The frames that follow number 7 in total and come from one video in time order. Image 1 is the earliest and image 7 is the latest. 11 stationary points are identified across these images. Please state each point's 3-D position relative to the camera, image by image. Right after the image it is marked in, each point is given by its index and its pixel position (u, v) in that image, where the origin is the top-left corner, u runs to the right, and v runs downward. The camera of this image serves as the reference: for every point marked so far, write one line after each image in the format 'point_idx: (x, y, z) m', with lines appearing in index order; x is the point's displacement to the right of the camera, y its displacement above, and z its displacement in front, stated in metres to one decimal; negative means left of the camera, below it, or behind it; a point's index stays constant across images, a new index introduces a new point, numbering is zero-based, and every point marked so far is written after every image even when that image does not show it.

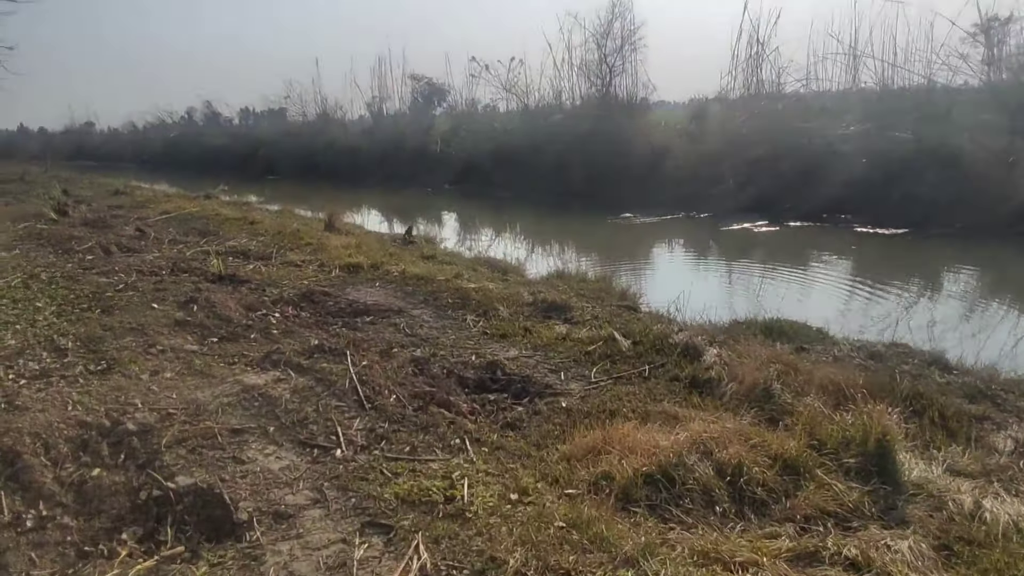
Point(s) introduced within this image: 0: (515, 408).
0: (0.0, -0.7, +4.4) m
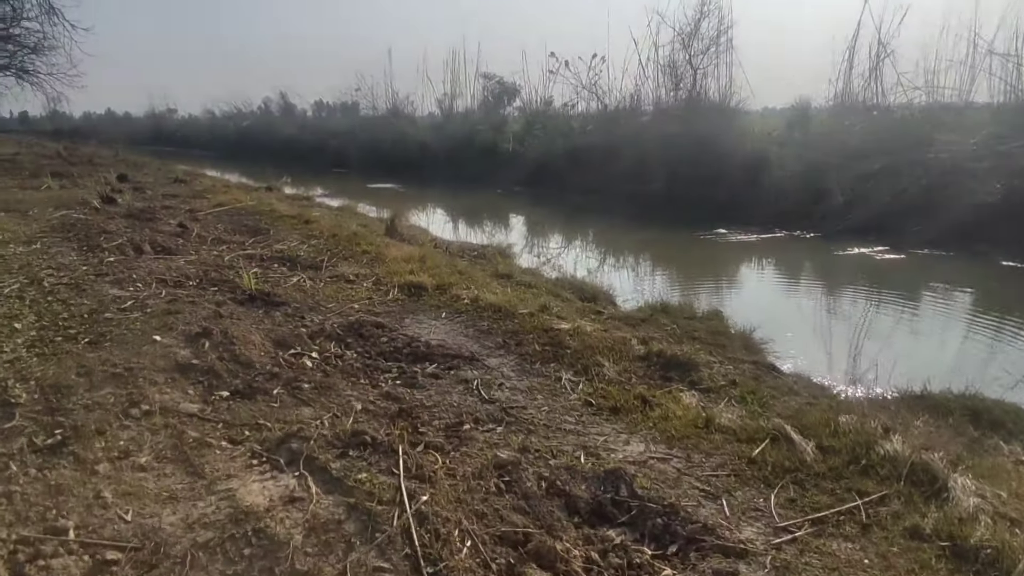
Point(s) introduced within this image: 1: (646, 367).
0: (+0.5, -1.0, +2.7) m
1: (+0.9, -0.5, +5.2) m
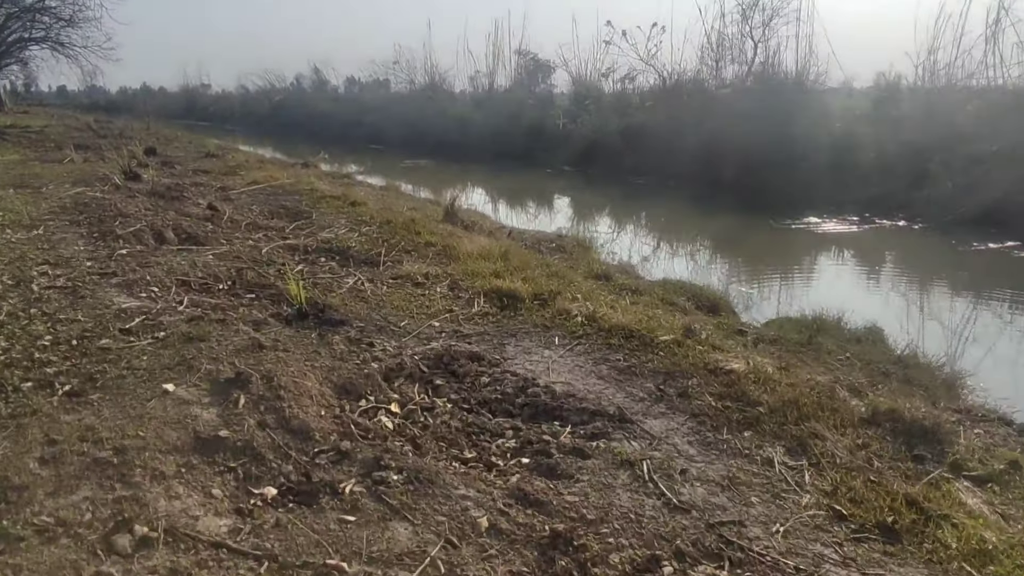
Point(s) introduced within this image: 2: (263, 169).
0: (+1.2, -1.2, +1.0) m
1: (+1.6, -0.7, +3.5) m
2: (-4.9, +2.4, +15.6) m
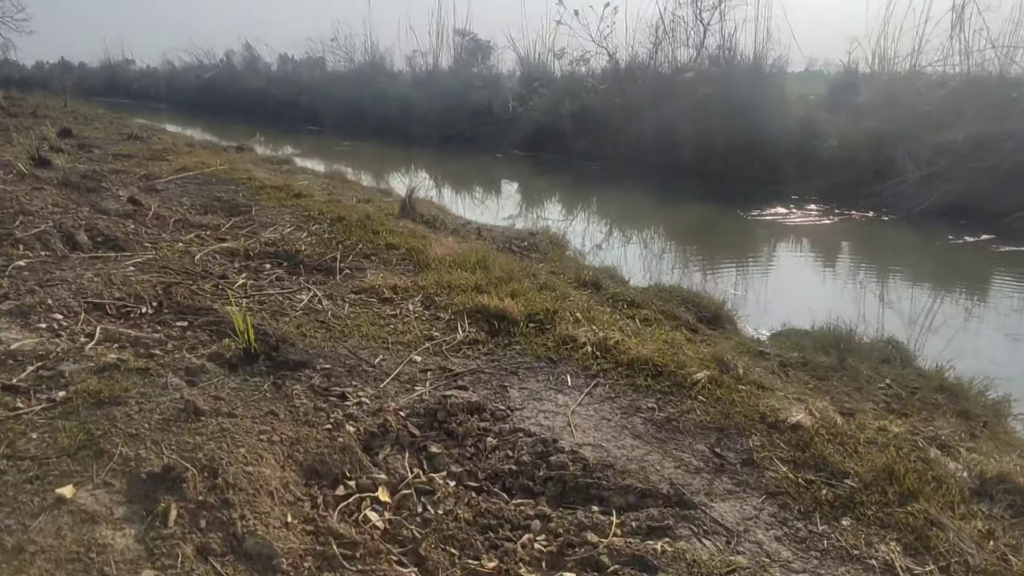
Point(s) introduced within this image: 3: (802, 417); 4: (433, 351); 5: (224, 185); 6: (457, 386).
0: (+1.5, -1.4, +0.3) m
1: (+1.7, -0.8, +2.8) m
2: (-5.7, +2.4, +14.3) m
3: (+1.2, -0.6, +3.4) m
4: (-0.4, -0.3, +4.2) m
5: (-3.8, +1.3, +10.4) m
6: (-0.2, -0.4, +3.7) m
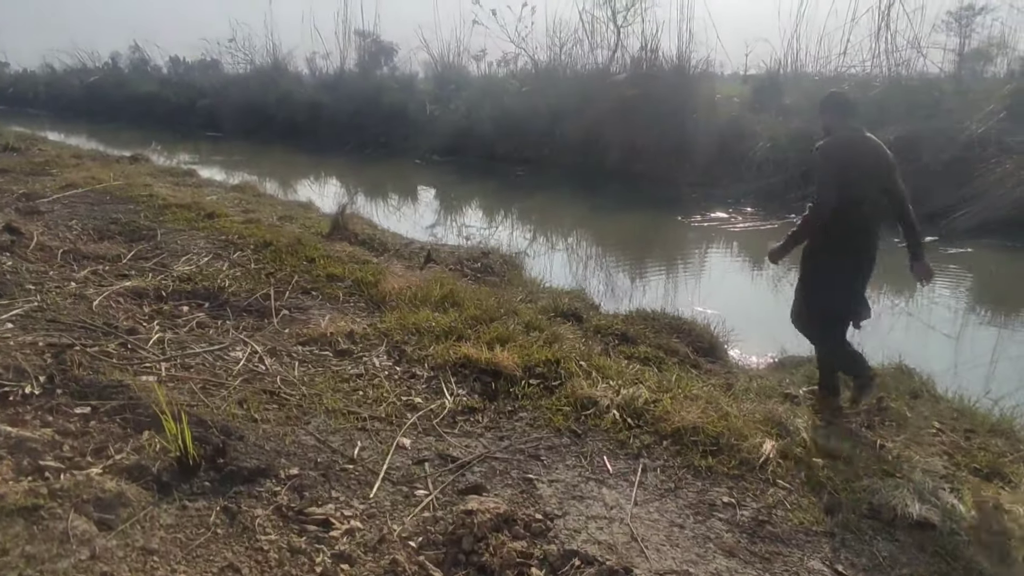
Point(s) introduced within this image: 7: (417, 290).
0: (+2.0, -1.5, -0.4) m
1: (+1.9, -1.0, +2.1) m
2: (-6.9, +1.9, +12.7) m
3: (+1.4, -0.7, +2.6) m
4: (-0.4, -0.6, +3.3) m
5: (-4.4, +0.9, +9.0) m
6: (-0.1, -0.7, +2.8) m
7: (-0.6, 0.0, +5.1) m
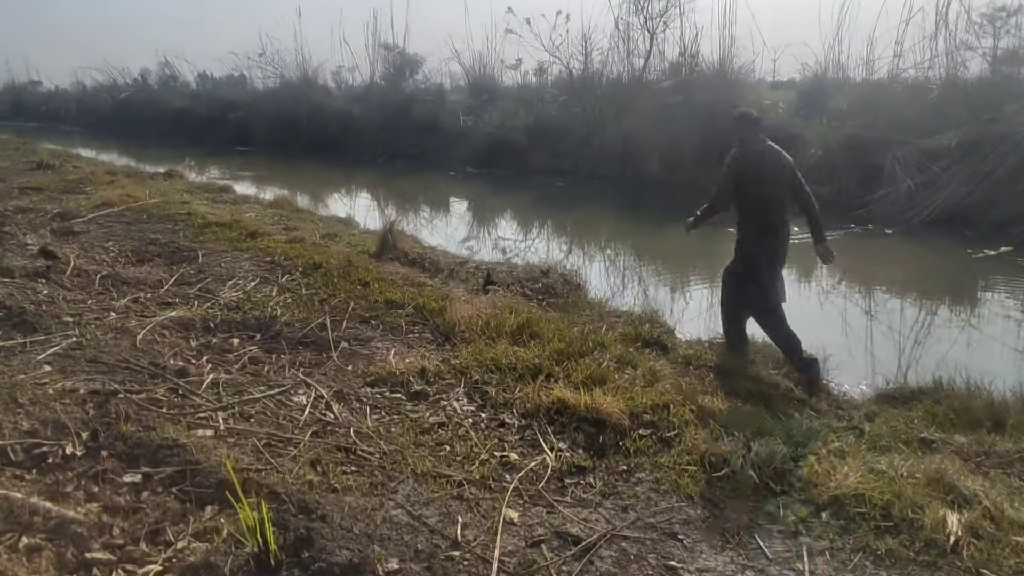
0: (+2.3, -1.6, -1.0) m
1: (+2.3, -1.1, +1.5) m
2: (-6.2, +1.6, +12.4) m
3: (+1.8, -0.9, +2.1) m
4: (+0.1, -0.7, +2.8) m
5: (-3.9, +0.7, +8.7) m
6: (+0.3, -0.8, +2.3) m
7: (-0.1, -0.2, +4.6) m
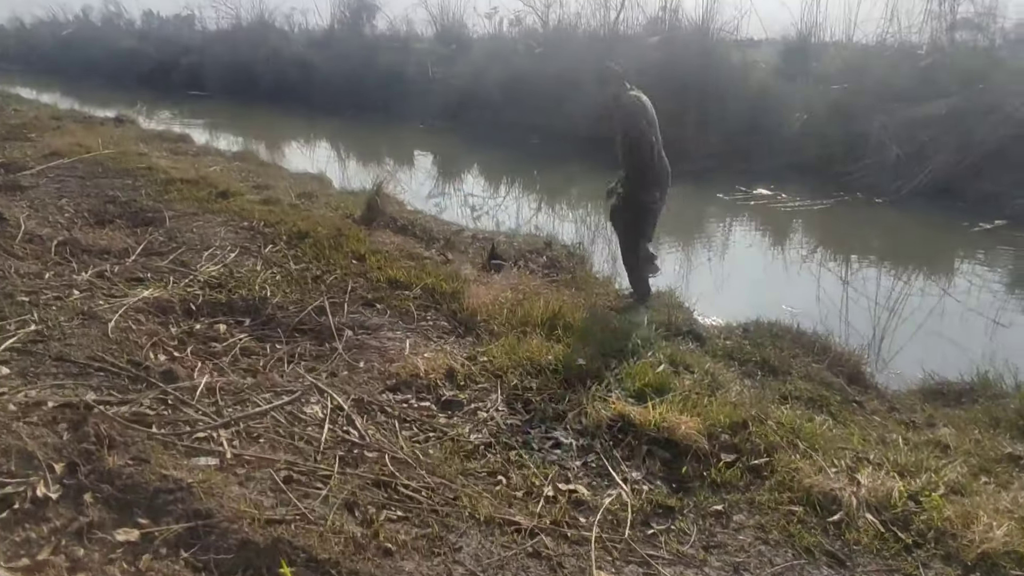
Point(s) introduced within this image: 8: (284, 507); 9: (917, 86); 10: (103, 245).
0: (+2.7, -1.9, -1.3) m
1: (+2.6, -1.2, +1.2) m
2: (-6.5, +2.3, +11.4) m
3: (+2.0, -1.0, +1.7) m
4: (+0.3, -0.7, +2.3) m
5: (-3.9, +1.1, +7.9) m
6: (+0.5, -0.9, +1.8) m
7: (0.0, -0.1, +4.1) m
8: (-0.7, -0.6, +2.3) m
9: (+5.8, +2.9, +11.3) m
10: (-2.7, +0.3, +5.2) m
